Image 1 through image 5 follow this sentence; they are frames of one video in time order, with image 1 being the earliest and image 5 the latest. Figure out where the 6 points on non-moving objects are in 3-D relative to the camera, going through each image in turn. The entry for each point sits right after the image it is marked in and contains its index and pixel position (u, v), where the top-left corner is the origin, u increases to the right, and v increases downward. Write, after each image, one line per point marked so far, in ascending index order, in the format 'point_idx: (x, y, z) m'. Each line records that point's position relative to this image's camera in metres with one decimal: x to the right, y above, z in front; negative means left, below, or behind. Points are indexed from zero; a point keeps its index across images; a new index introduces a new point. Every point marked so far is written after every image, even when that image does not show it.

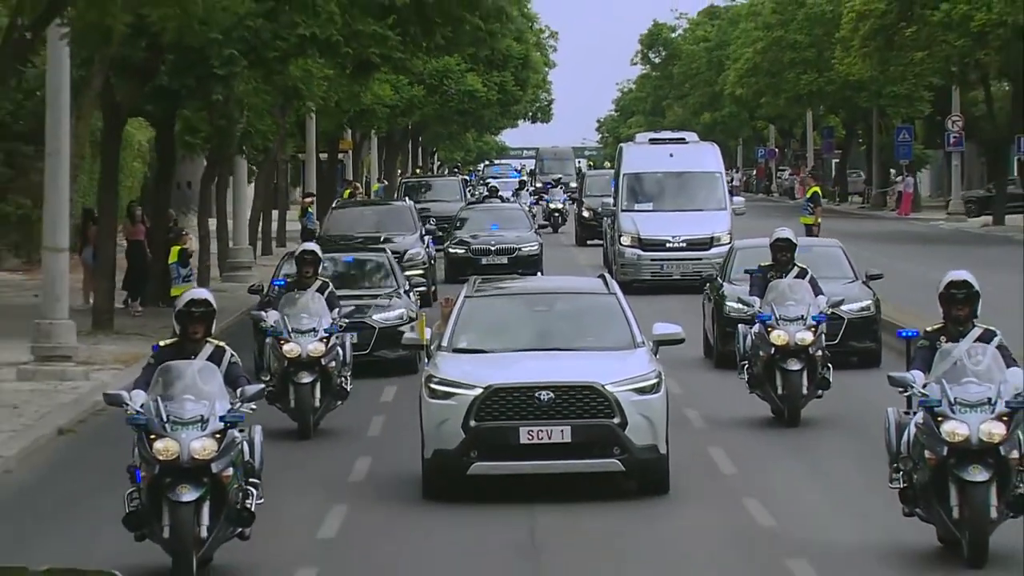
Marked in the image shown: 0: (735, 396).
0: (+1.8, -0.8, +15.6) m
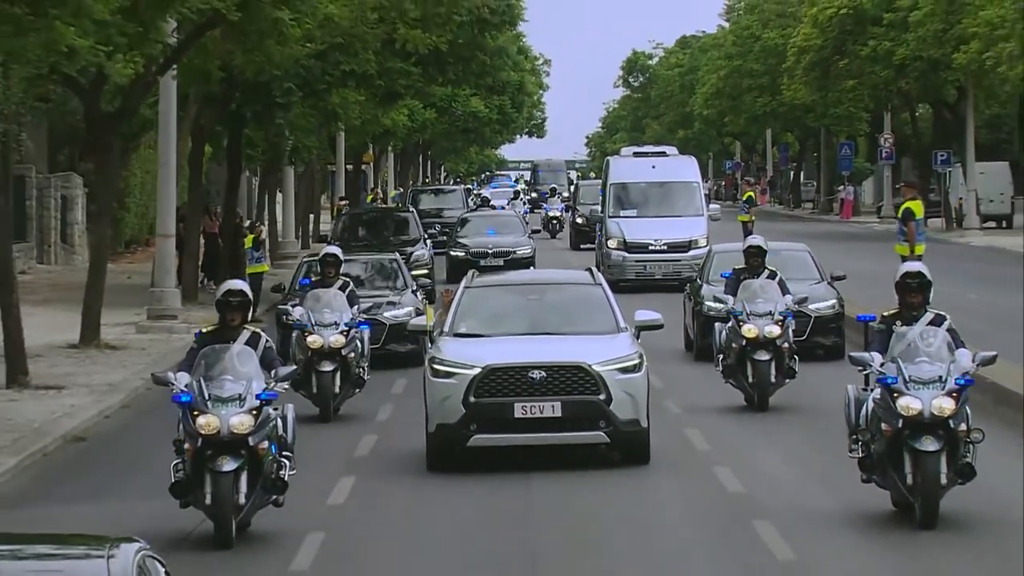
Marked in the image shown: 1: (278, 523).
0: (+1.8, -0.9, +16.8) m
1: (-1.5, -1.5, +11.6) m
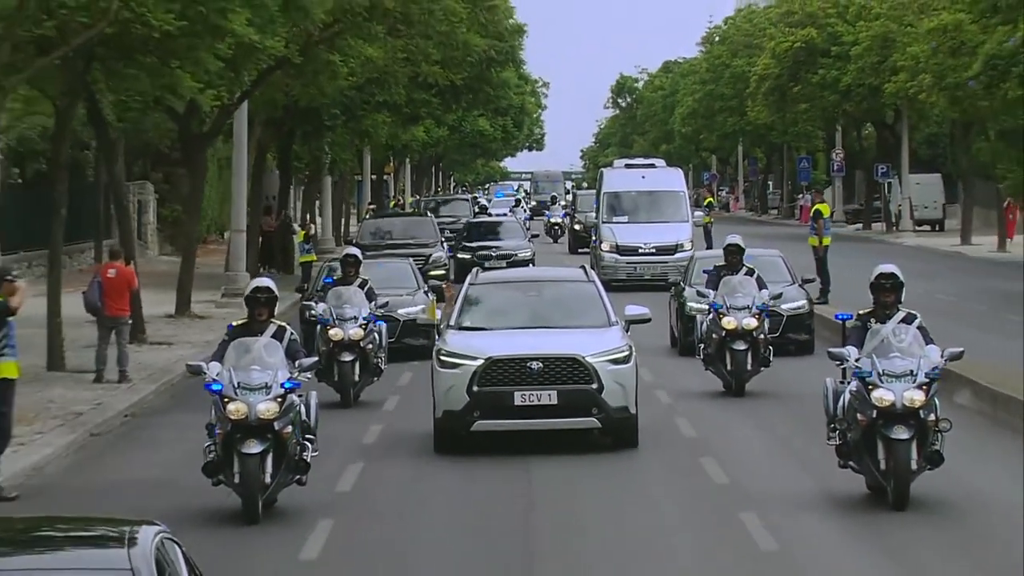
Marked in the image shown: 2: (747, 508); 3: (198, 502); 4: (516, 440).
0: (+1.8, -0.9, +18.0) m
1: (-1.5, -1.5, +12.8) m
2: (+1.6, -1.5, +12.3) m
3: (-2.2, -1.5, +12.5) m
4: (0.0, -1.3, +15.4) m
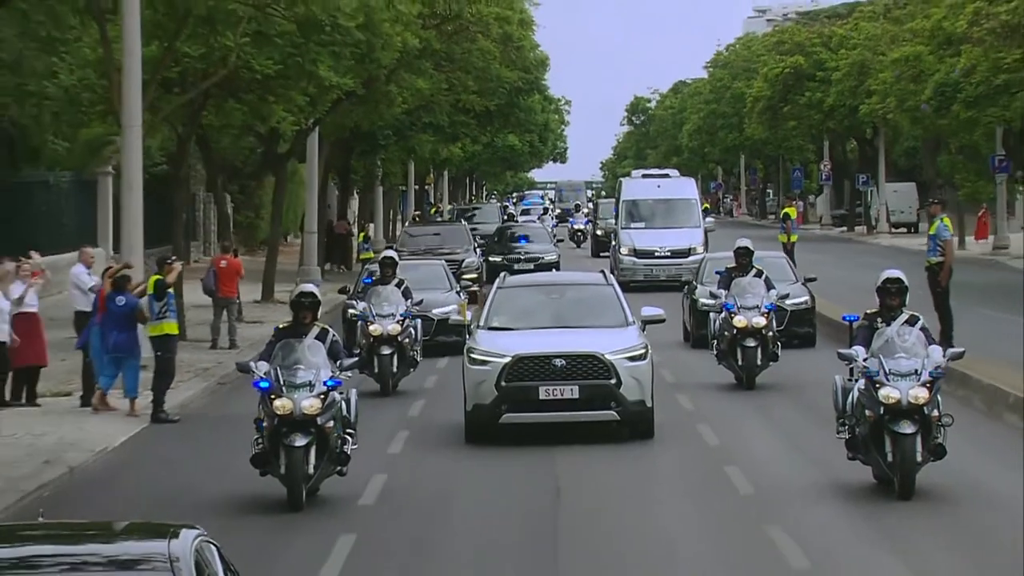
0: (+2.1, -0.9, +19.2) m
1: (-1.3, -1.5, +14.1) m
2: (+1.8, -1.5, +13.5) m
3: (-2.0, -1.5, +13.8) m
4: (+0.3, -1.3, +16.6) m
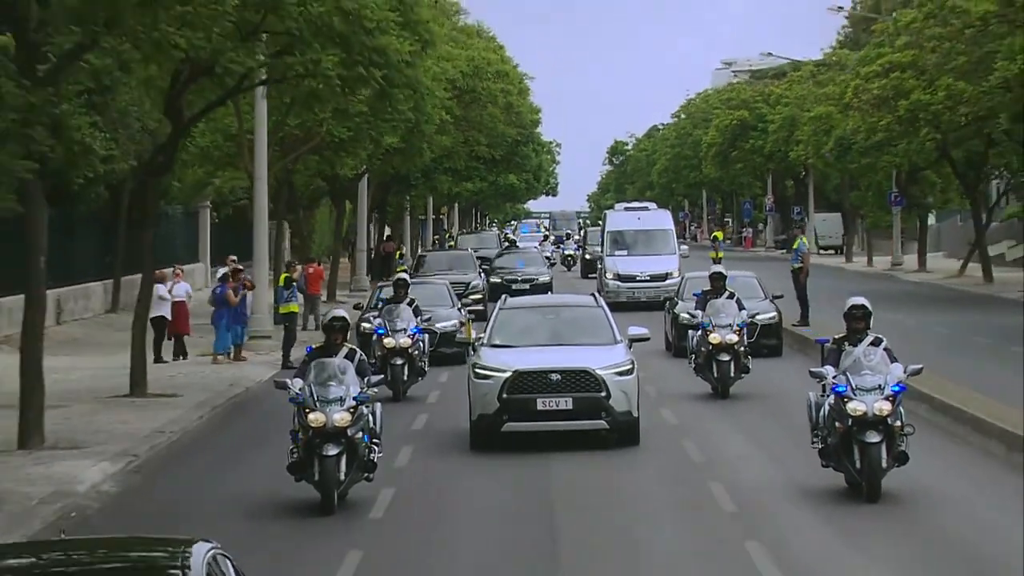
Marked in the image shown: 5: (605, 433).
0: (+2.1, -1.1, +21.4) m
1: (-1.3, -1.6, +16.3) m
2: (+1.8, -1.6, +15.8) m
3: (-2.0, -1.6, +16.0) m
4: (+0.3, -1.5, +18.8) m
5: (+1.0, -1.4, +18.8) m
